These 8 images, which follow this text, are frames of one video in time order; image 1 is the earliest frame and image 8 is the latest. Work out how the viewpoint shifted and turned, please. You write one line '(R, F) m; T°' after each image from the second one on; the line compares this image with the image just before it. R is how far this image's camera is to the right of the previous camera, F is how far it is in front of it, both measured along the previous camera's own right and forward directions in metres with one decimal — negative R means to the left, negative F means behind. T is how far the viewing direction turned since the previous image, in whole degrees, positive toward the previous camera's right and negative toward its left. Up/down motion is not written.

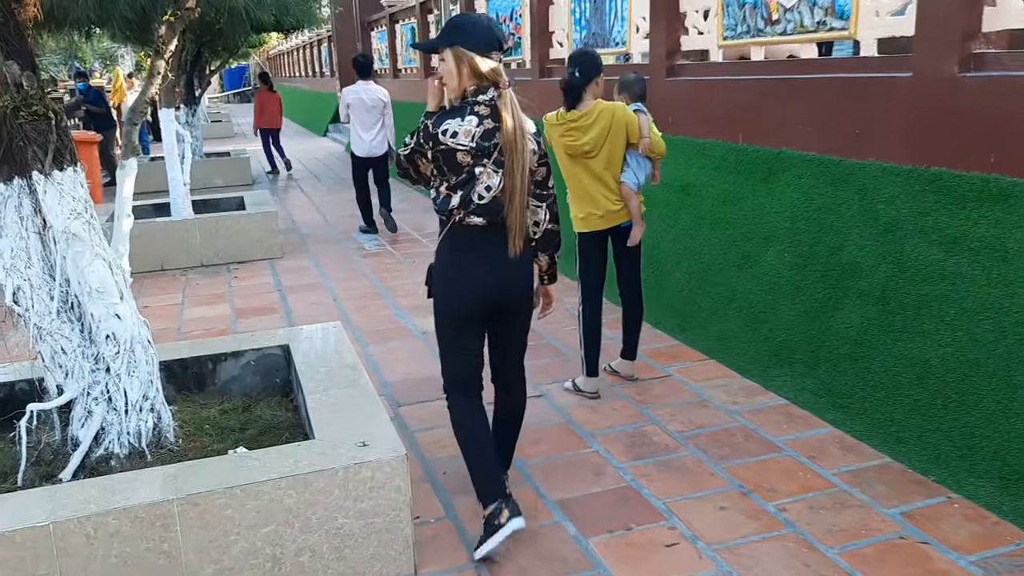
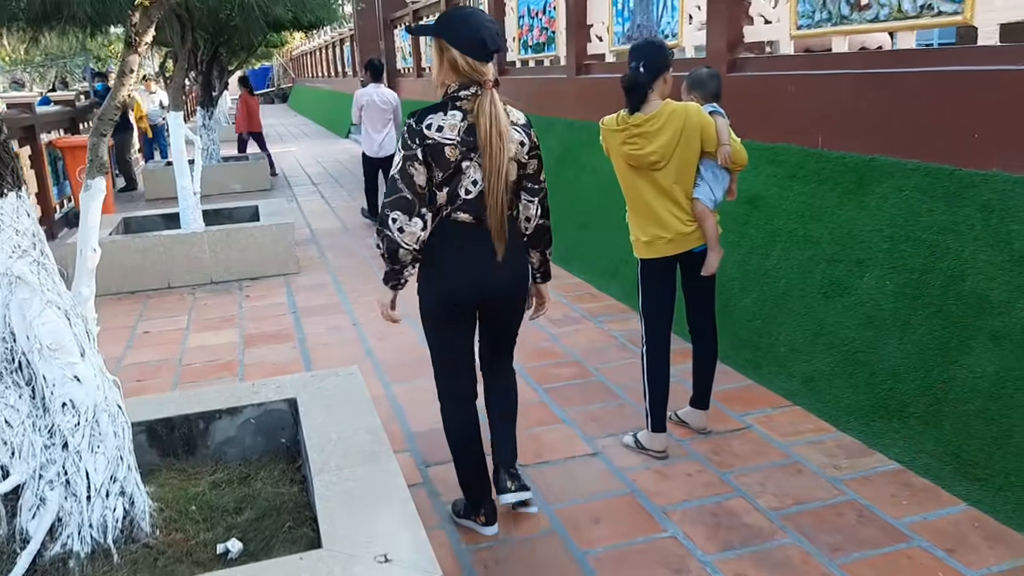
(-0.1, +0.6) m; -2°
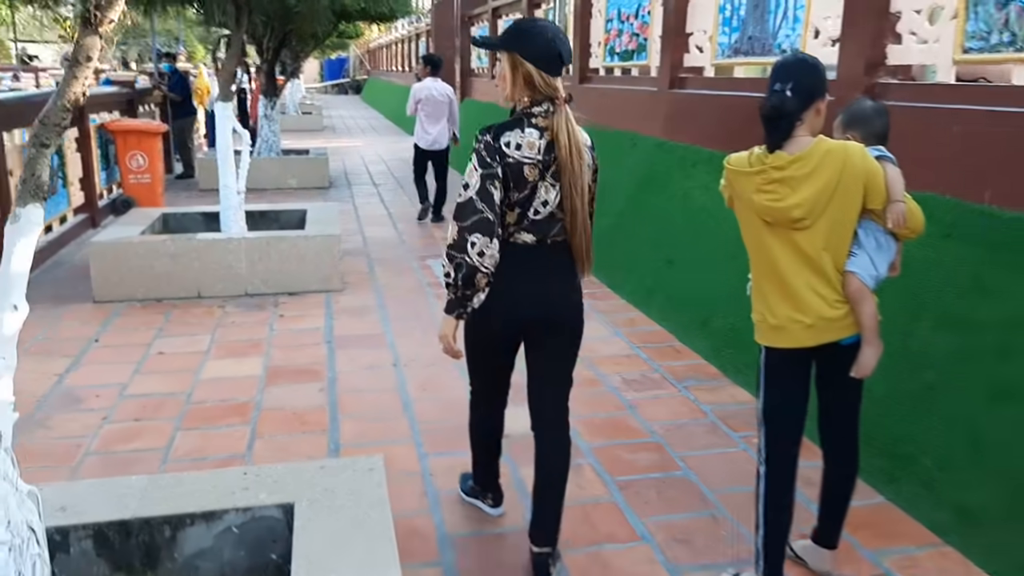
(-0.1, +0.7) m; -4°
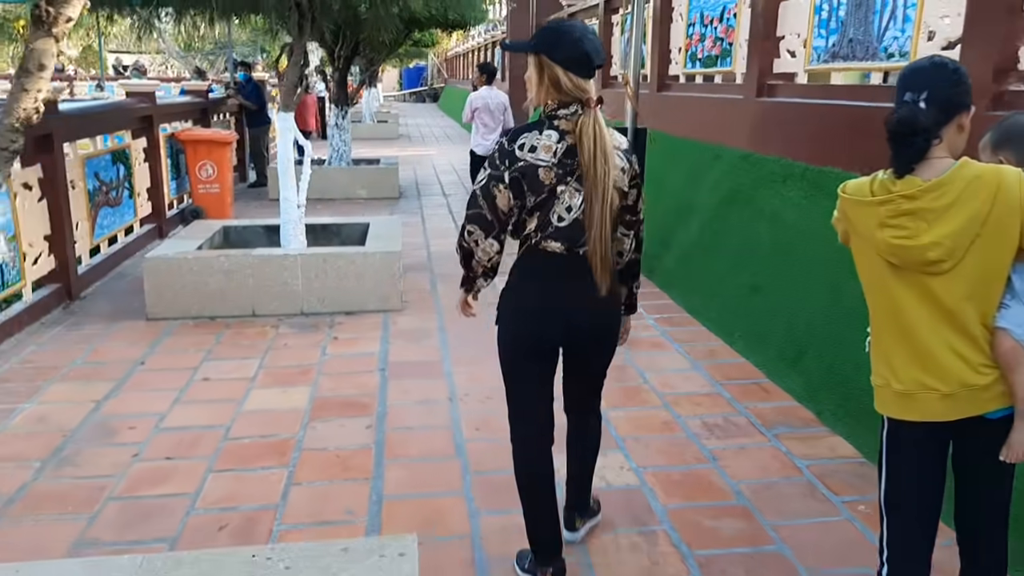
(0.0, +0.4) m; -5°
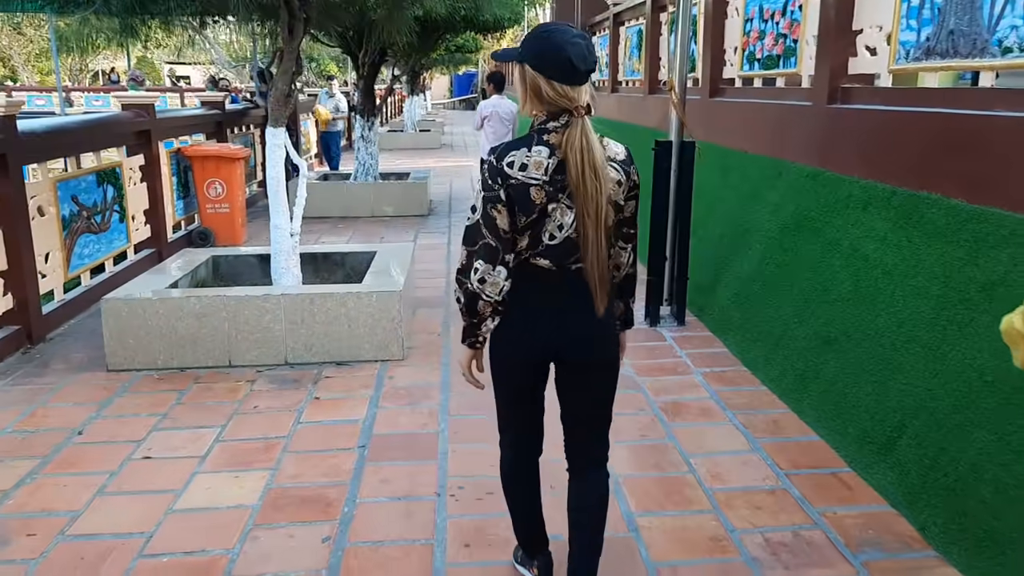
(+0.2, +0.8) m; -4°
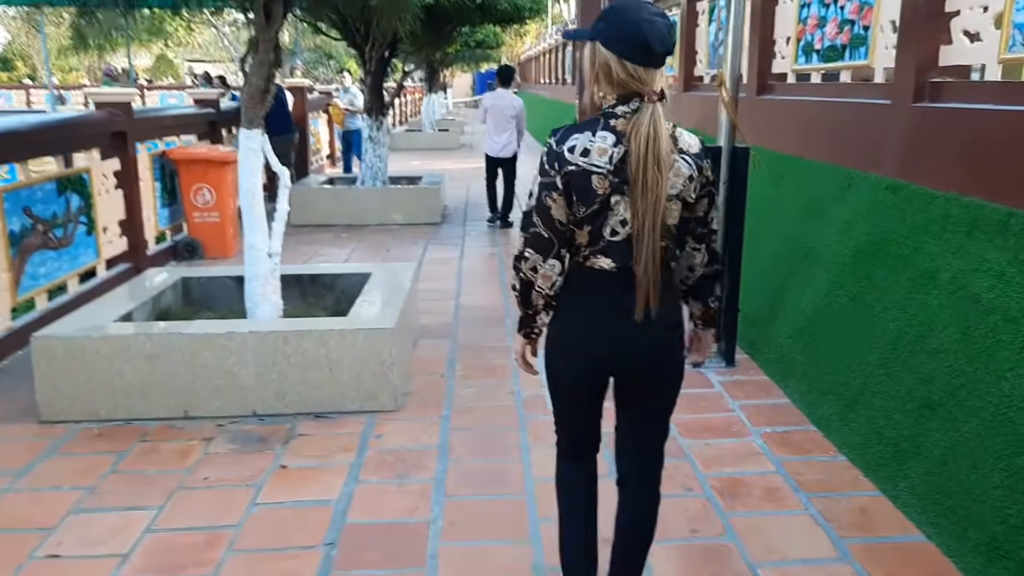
(0.0, +0.8) m; -1°
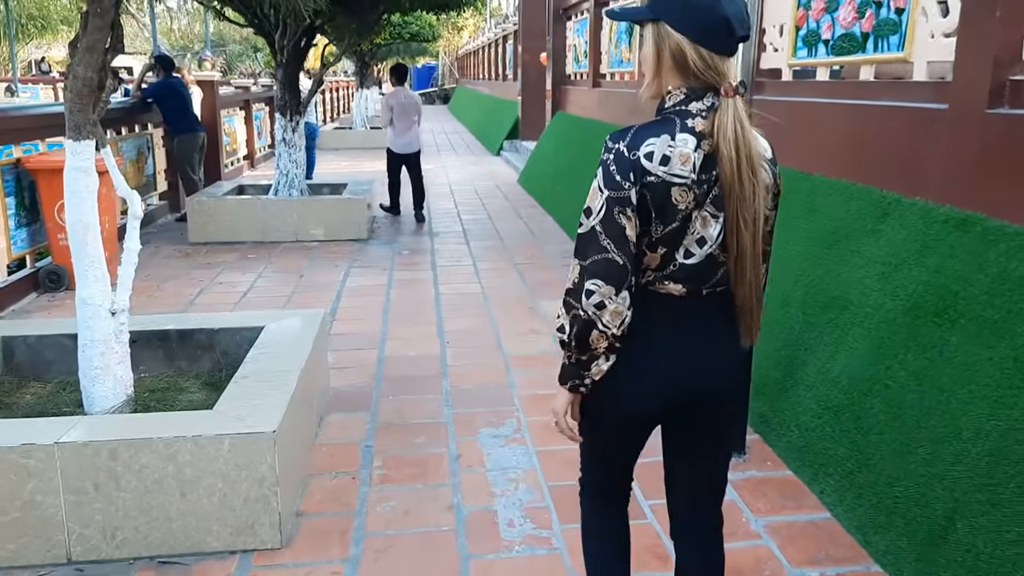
(0.0, +1.1) m; +4°
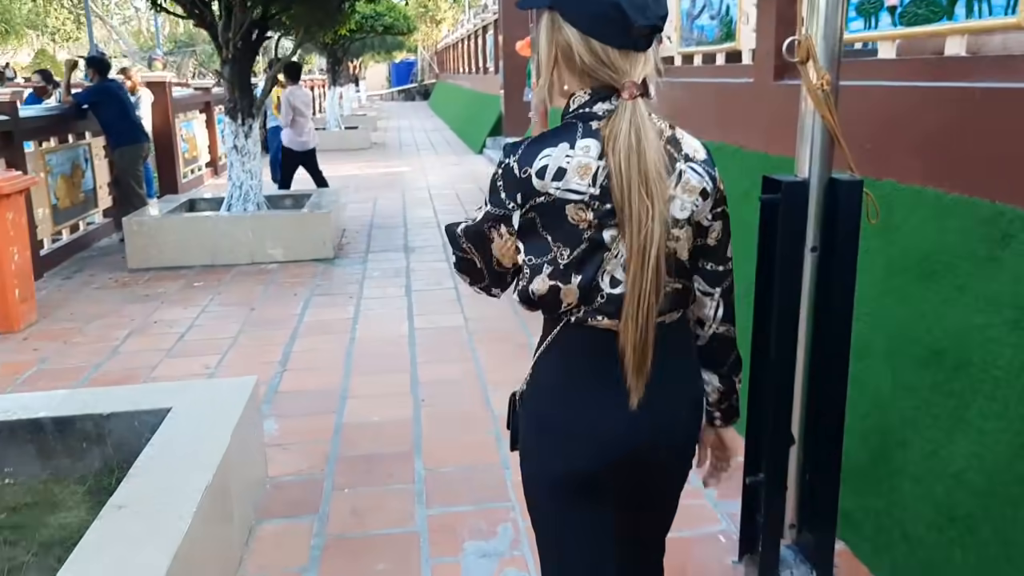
(0.0, +0.9) m; +1°
